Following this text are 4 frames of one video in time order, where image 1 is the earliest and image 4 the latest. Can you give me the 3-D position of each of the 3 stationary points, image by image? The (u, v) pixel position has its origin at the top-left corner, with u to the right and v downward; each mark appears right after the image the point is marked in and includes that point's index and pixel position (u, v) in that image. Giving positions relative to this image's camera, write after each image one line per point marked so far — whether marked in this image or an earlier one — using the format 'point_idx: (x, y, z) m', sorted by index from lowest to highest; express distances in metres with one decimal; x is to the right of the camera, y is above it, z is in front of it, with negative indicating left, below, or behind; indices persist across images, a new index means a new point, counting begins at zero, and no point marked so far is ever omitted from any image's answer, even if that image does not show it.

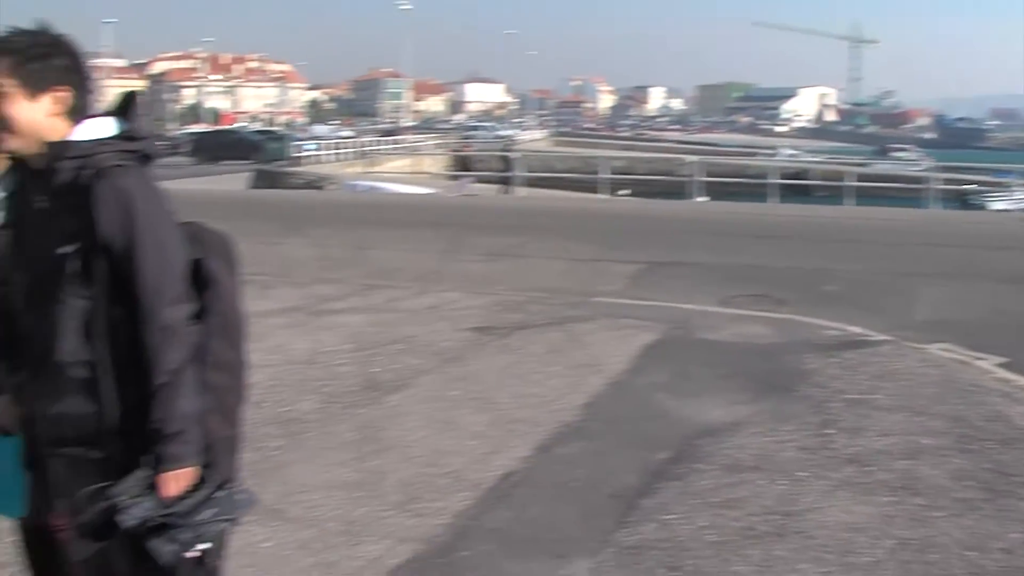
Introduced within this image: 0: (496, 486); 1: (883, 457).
0: (0.0, -0.9, +4.5) m
1: (+1.8, -0.8, +4.8) m
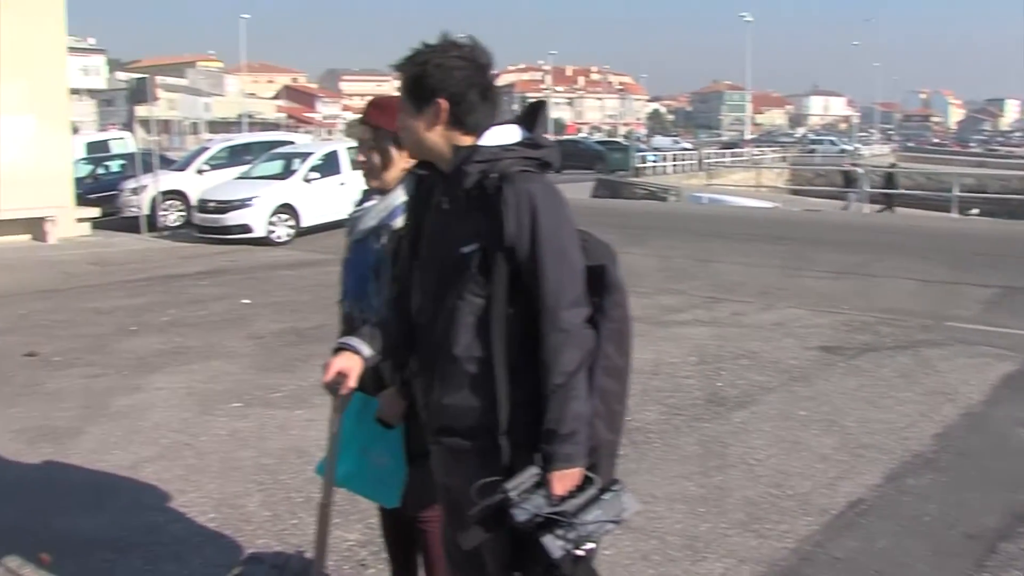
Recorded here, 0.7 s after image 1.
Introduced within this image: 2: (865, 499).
0: (+1.5, -1.0, +4.3) m
1: (+3.3, -1.0, +4.2) m
2: (+1.6, -1.0, +4.4) m
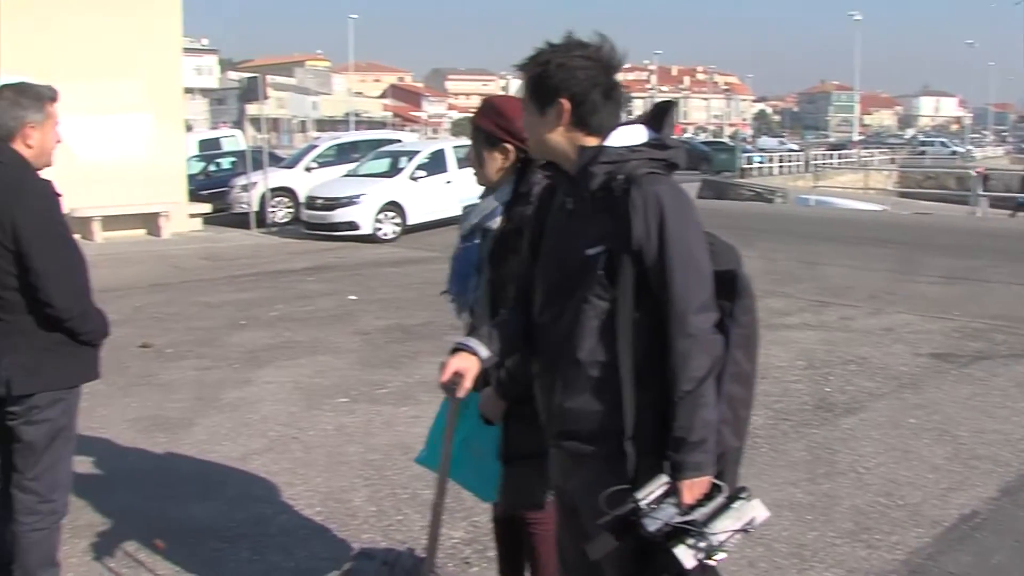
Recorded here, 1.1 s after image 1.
0: (+1.9, -1.0, +4.2) m
1: (+3.7, -1.0, +3.9) m
2: (+2.0, -1.0, +4.3) m
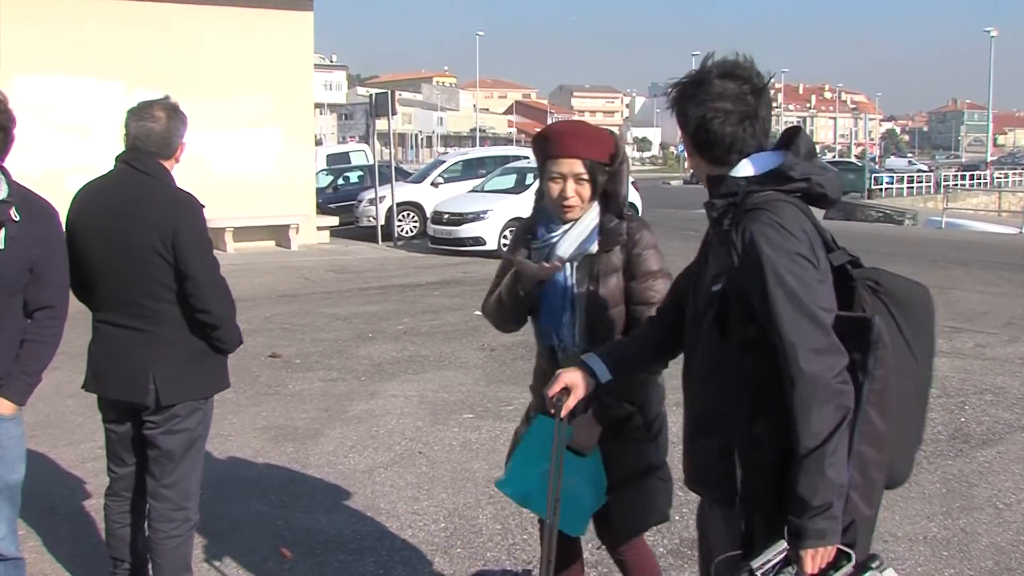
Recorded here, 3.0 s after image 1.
0: (+2.4, -1.1, +4.0) m
1: (+4.2, -1.2, +3.6) m
2: (+2.5, -1.1, +4.1) m
